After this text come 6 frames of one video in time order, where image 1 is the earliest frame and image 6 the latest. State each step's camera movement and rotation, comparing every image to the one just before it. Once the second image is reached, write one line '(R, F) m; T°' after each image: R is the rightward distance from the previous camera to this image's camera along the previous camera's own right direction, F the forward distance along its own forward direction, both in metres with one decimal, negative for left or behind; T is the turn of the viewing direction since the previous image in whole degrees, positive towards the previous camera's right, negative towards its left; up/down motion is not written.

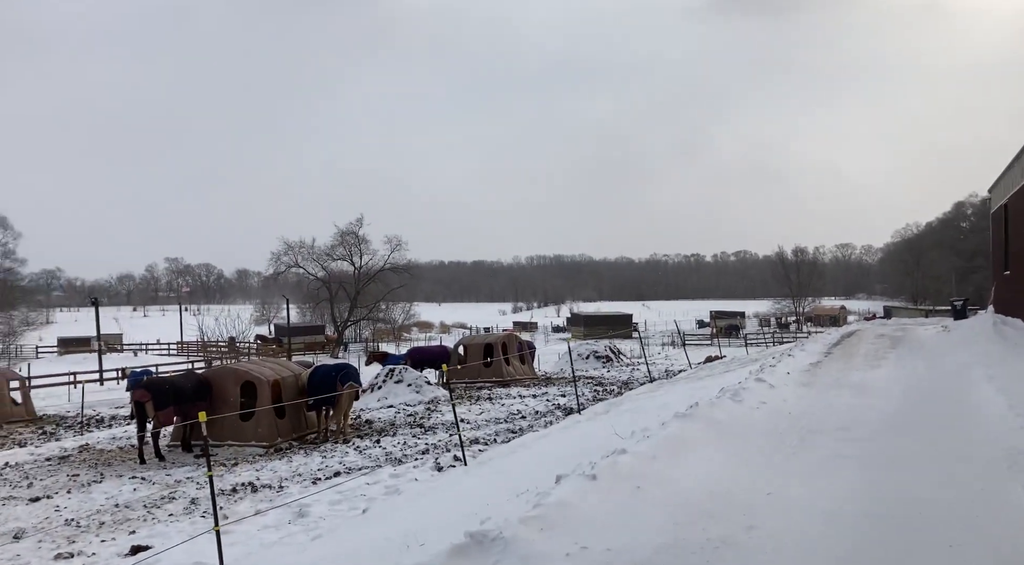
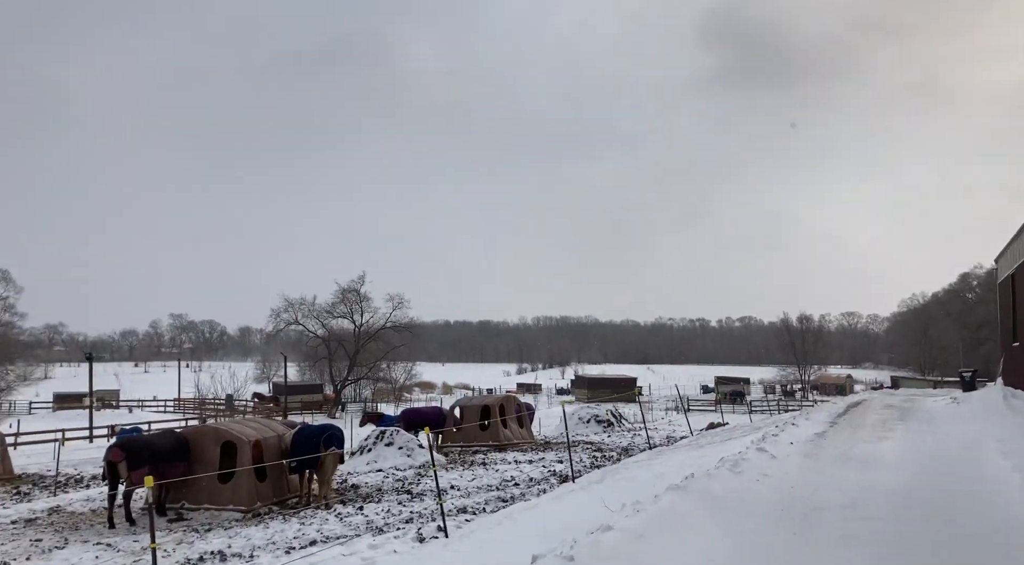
(+0.2, +0.6) m; 0°
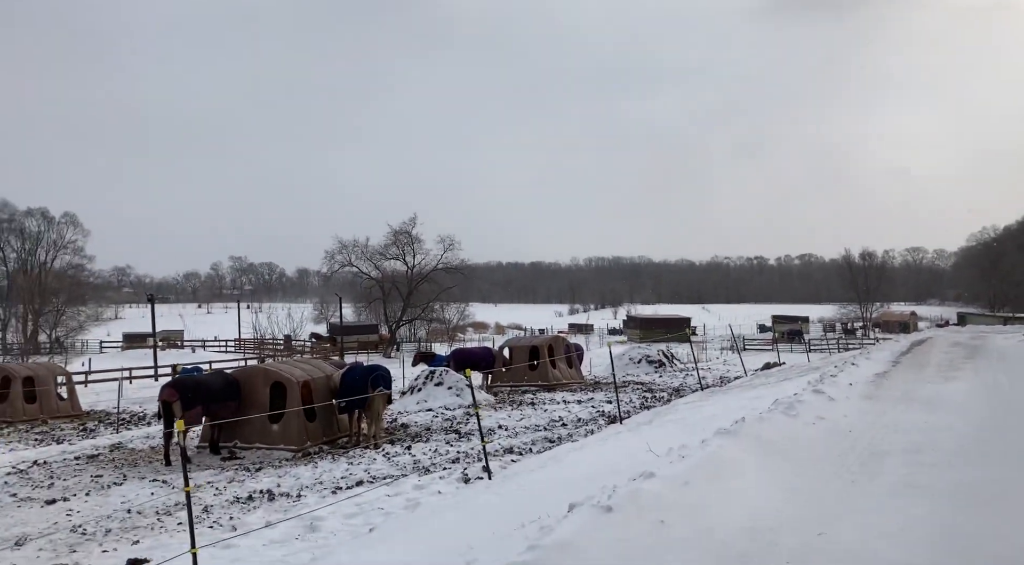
(+0.1, +0.3) m; -3°
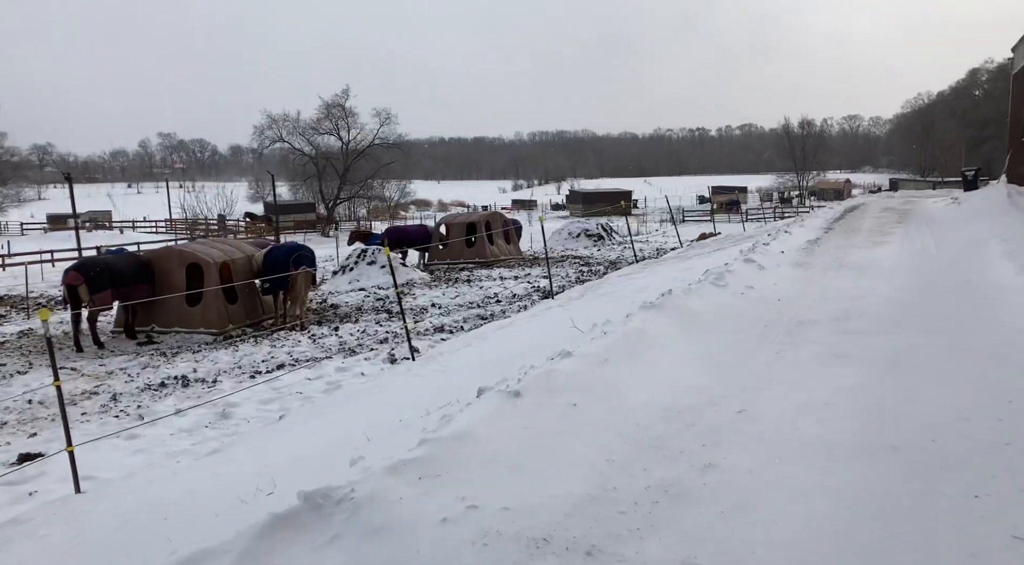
(+0.2, +0.6) m; +3°
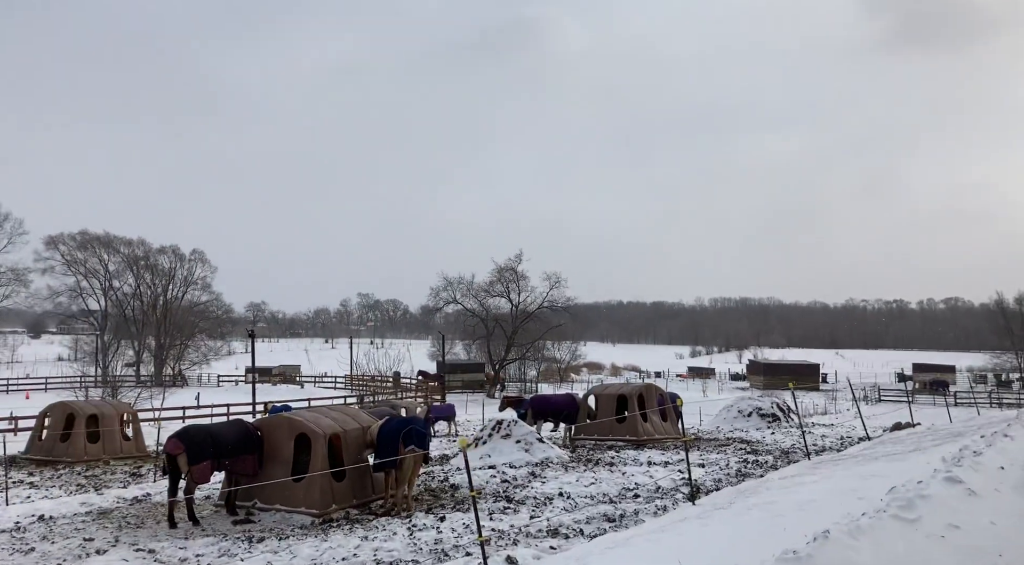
(+0.6, +2.0) m; -11°
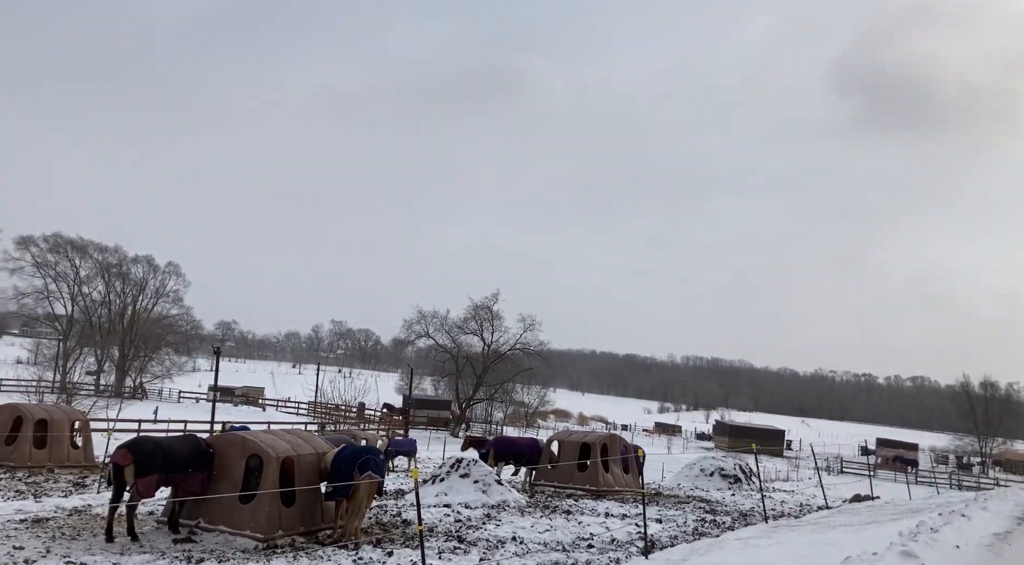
(+0.1, +0.2) m; +1°
